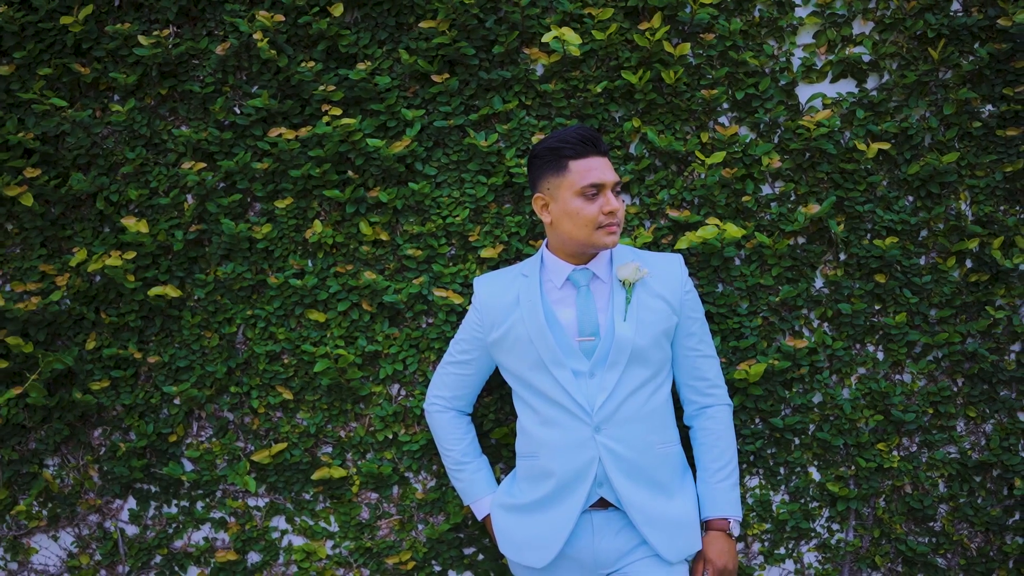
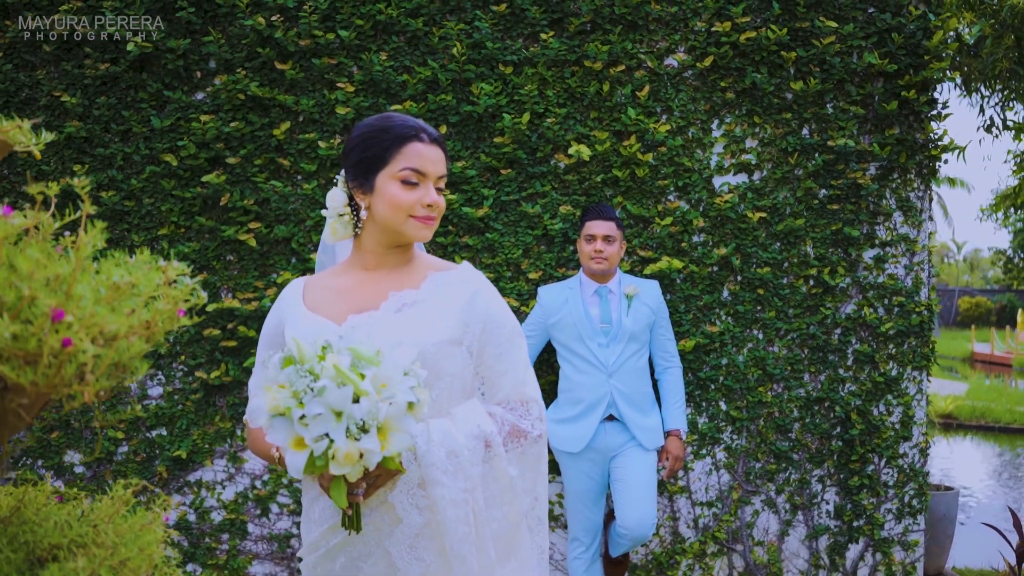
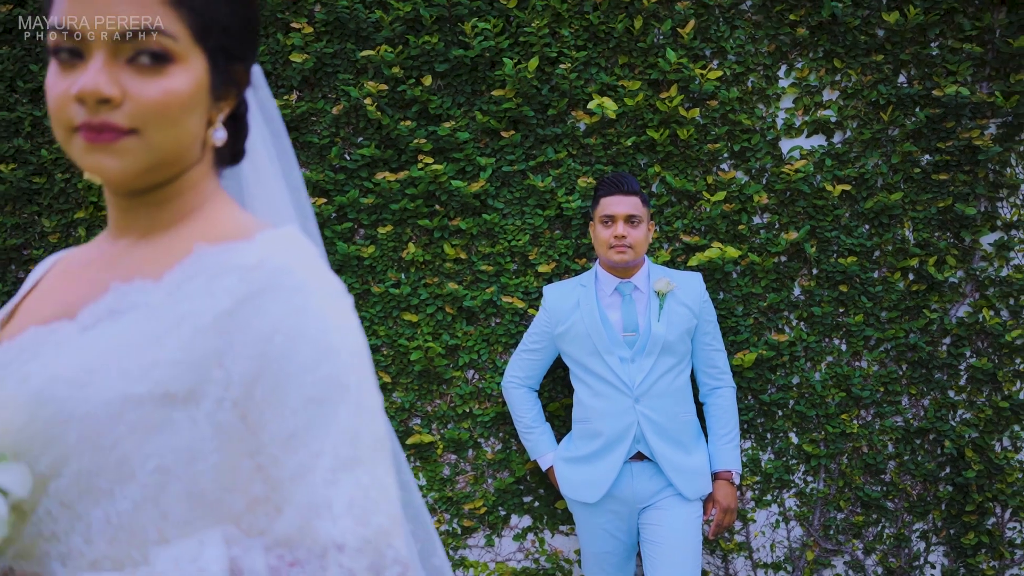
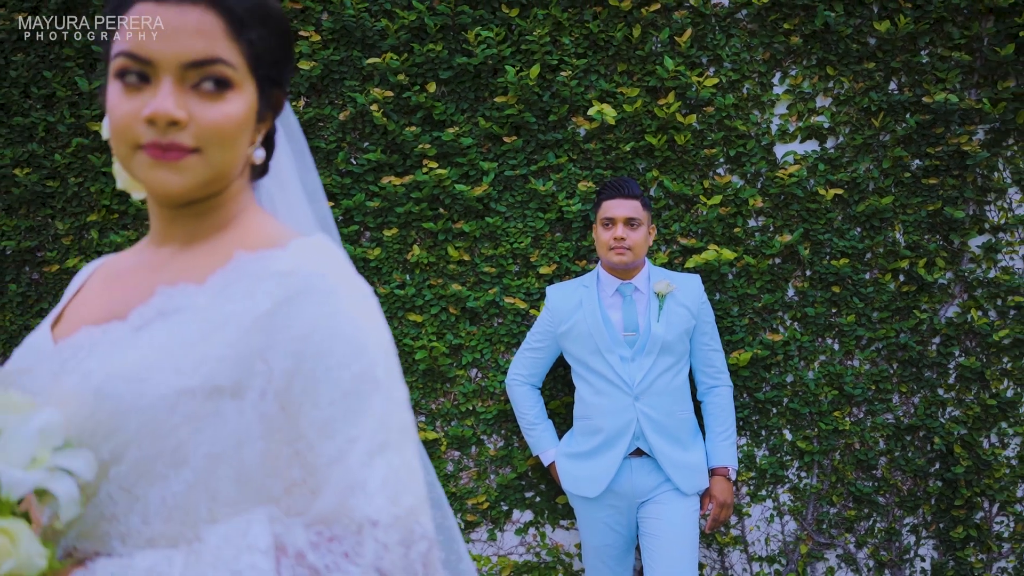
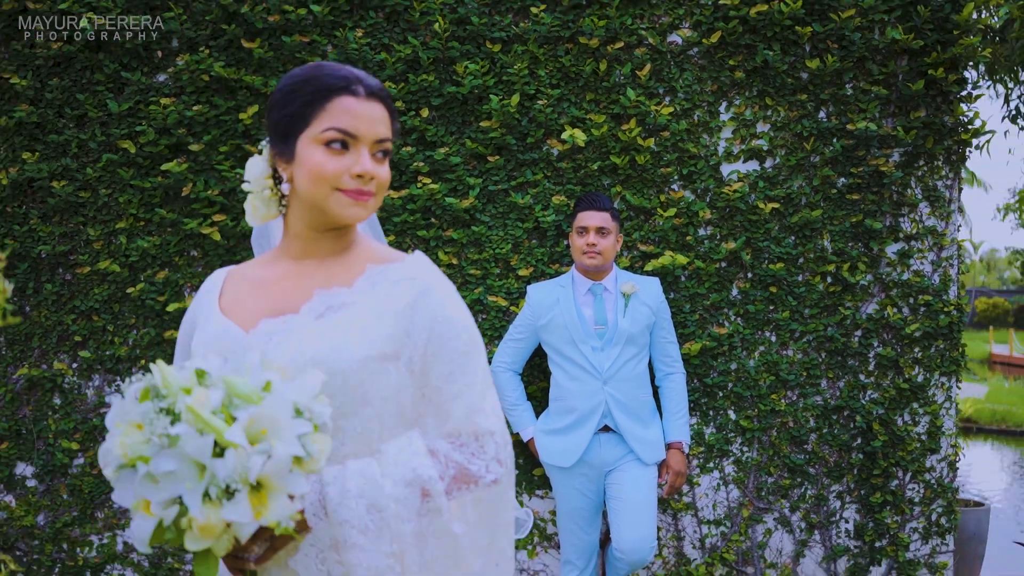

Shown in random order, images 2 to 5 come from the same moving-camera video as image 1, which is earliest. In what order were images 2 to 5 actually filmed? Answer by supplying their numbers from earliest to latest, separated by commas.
3, 4, 5, 2
